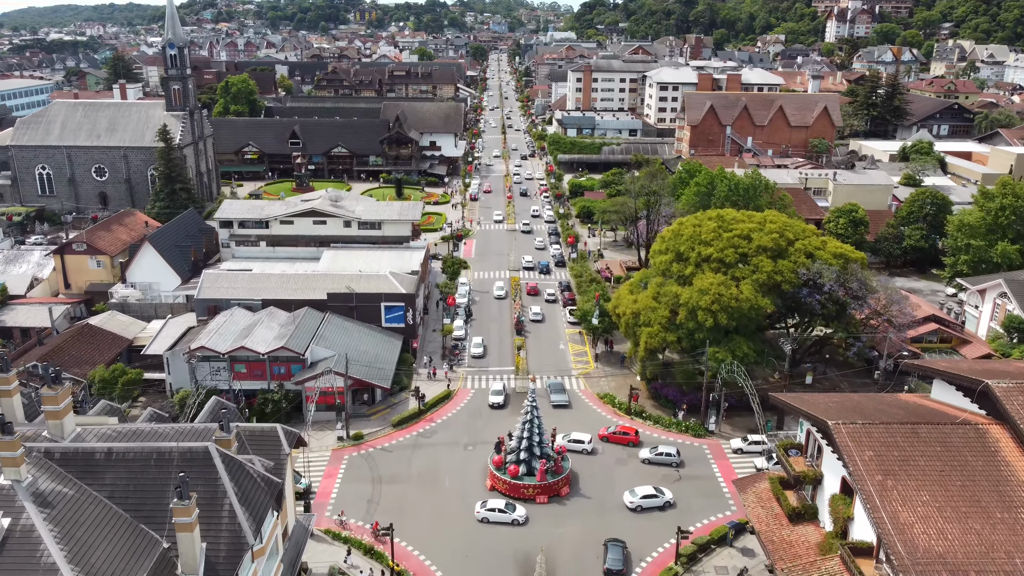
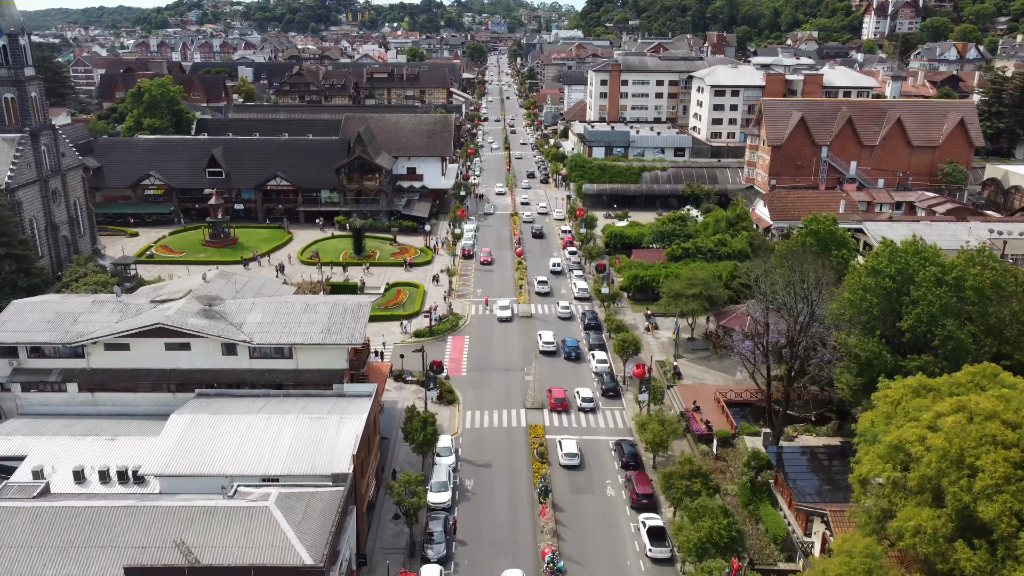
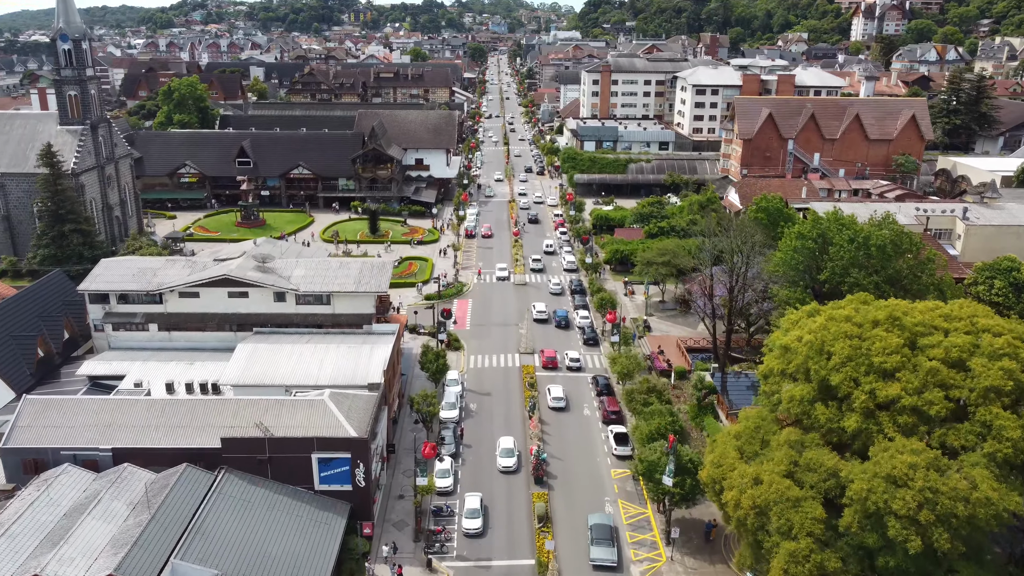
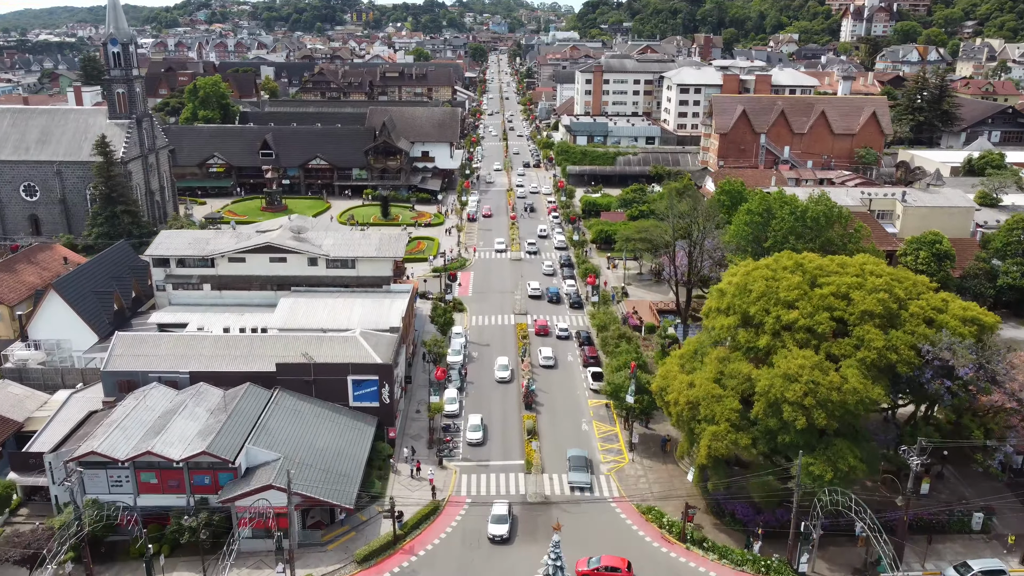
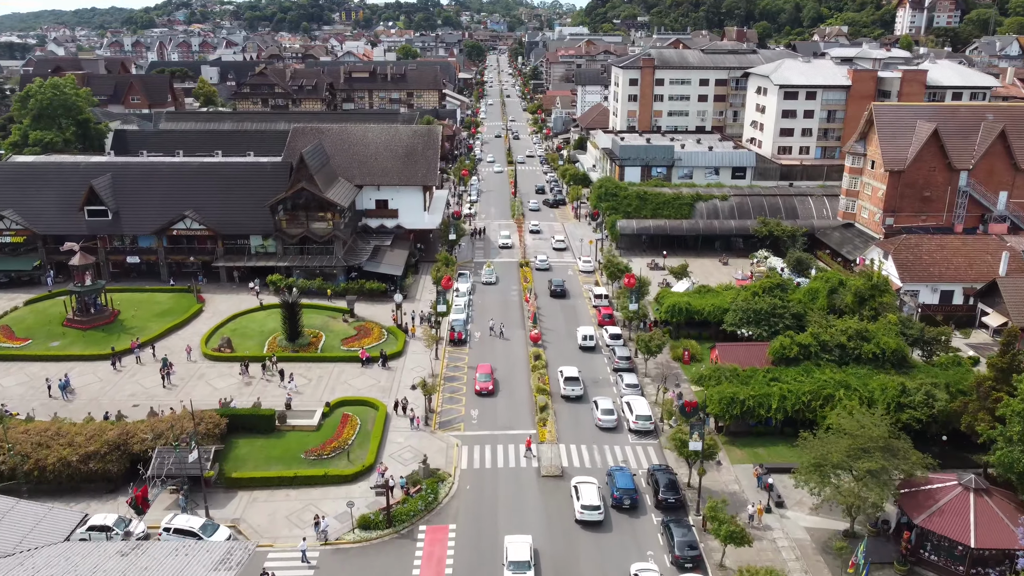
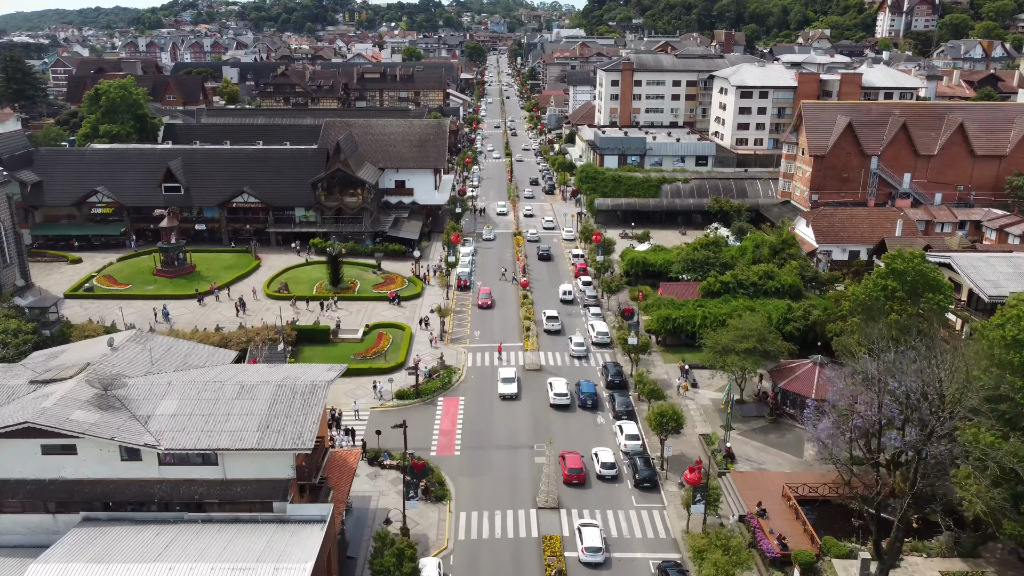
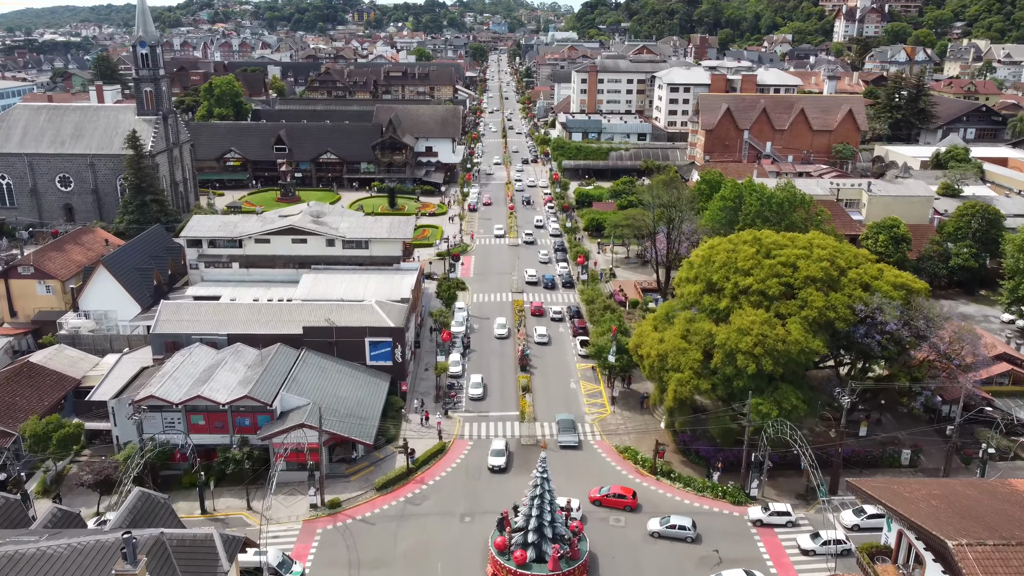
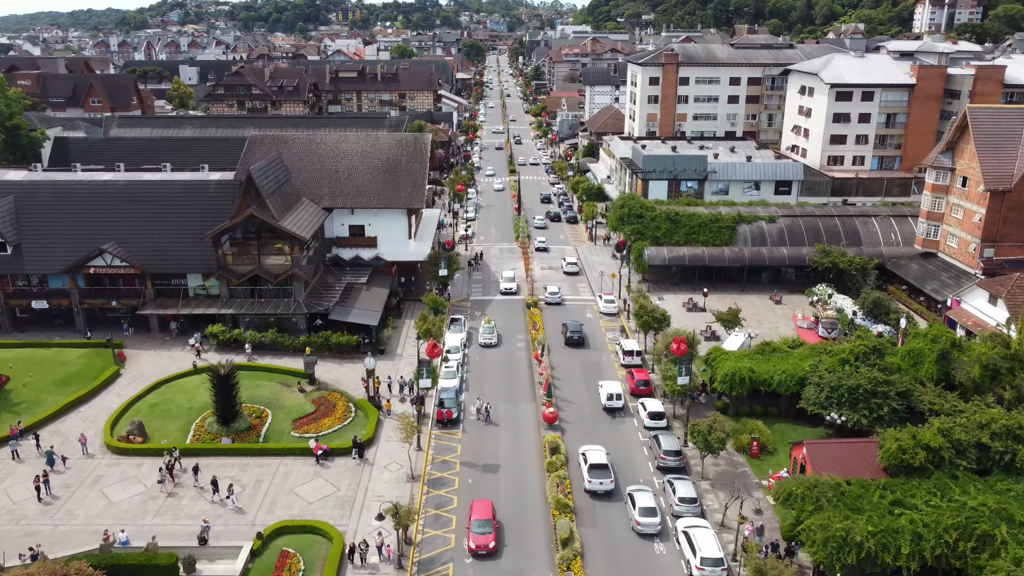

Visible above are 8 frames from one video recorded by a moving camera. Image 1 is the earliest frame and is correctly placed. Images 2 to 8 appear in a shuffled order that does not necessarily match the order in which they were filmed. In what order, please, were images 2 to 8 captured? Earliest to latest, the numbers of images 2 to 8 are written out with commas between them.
7, 4, 3, 2, 6, 5, 8
